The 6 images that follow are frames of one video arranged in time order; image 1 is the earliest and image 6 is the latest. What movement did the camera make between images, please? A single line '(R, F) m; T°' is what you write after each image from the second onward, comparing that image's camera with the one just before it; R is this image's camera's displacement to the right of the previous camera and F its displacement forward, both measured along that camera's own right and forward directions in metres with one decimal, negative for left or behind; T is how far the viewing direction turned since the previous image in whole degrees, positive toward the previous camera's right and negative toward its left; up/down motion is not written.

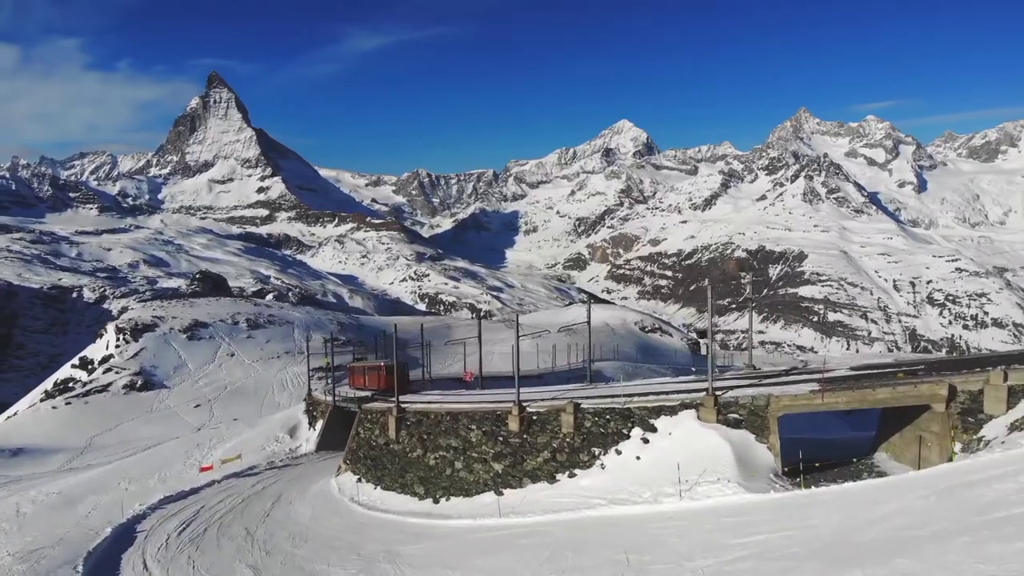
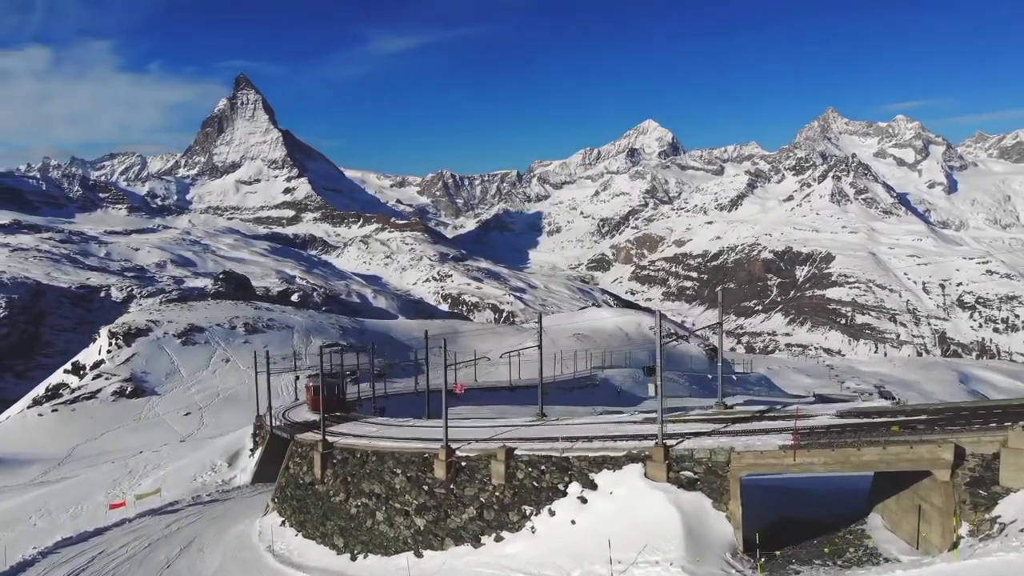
(+2.4, +3.1) m; -2°
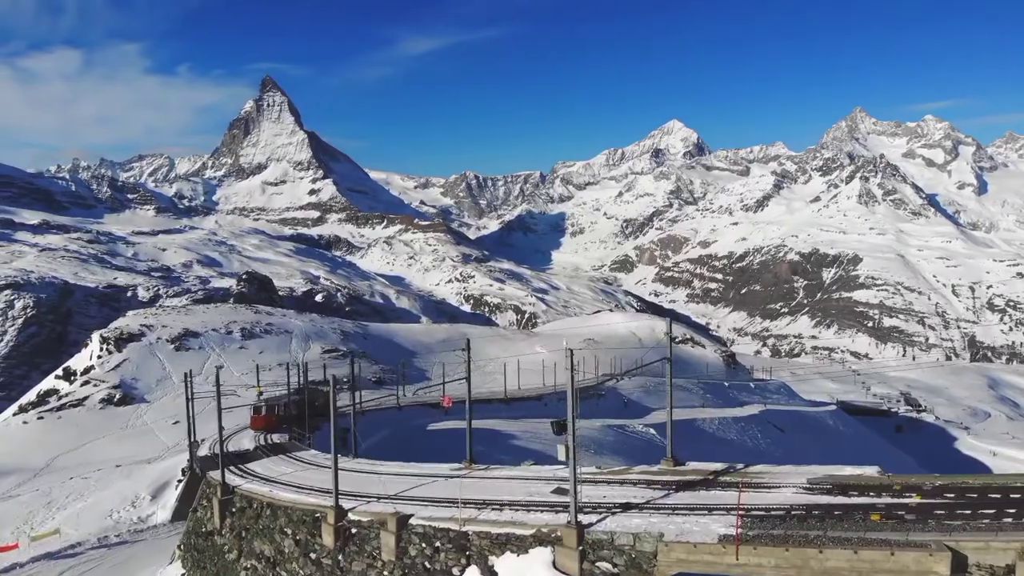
(+2.4, +3.1) m; -2°
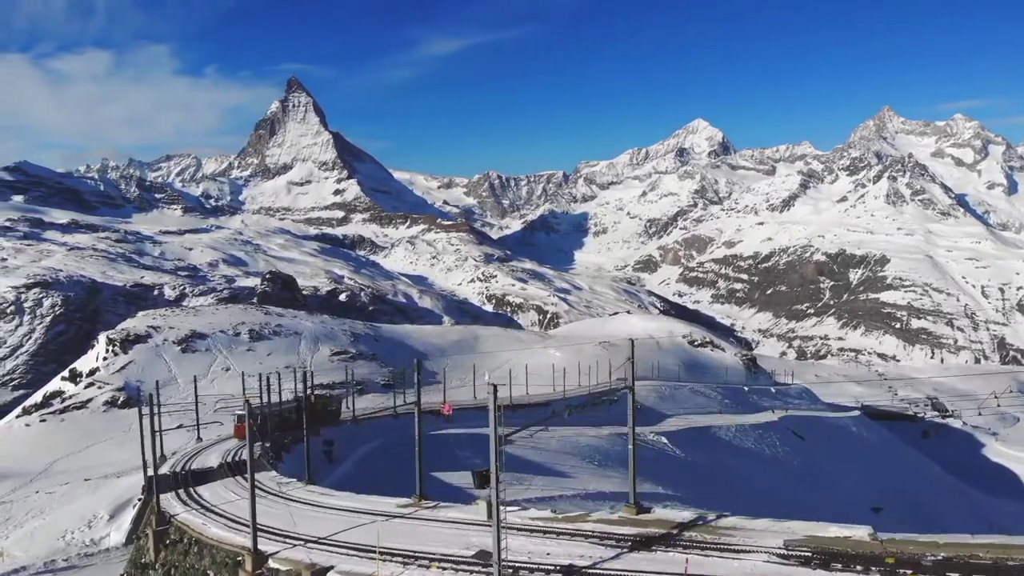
(+1.5, +1.8) m; -2°
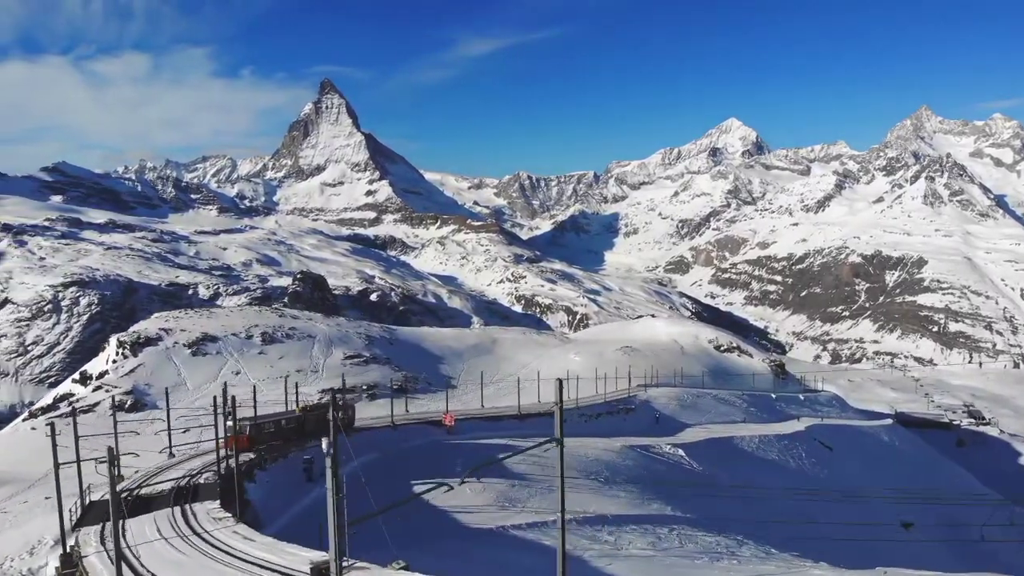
(+1.8, +2.2) m; -2°
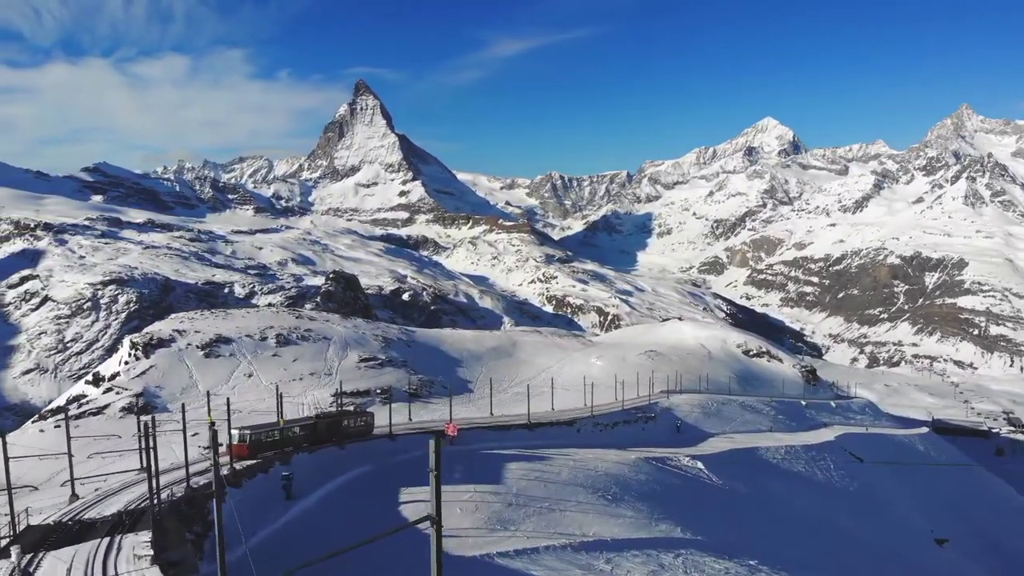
(+1.8, +2.2) m; -3°
